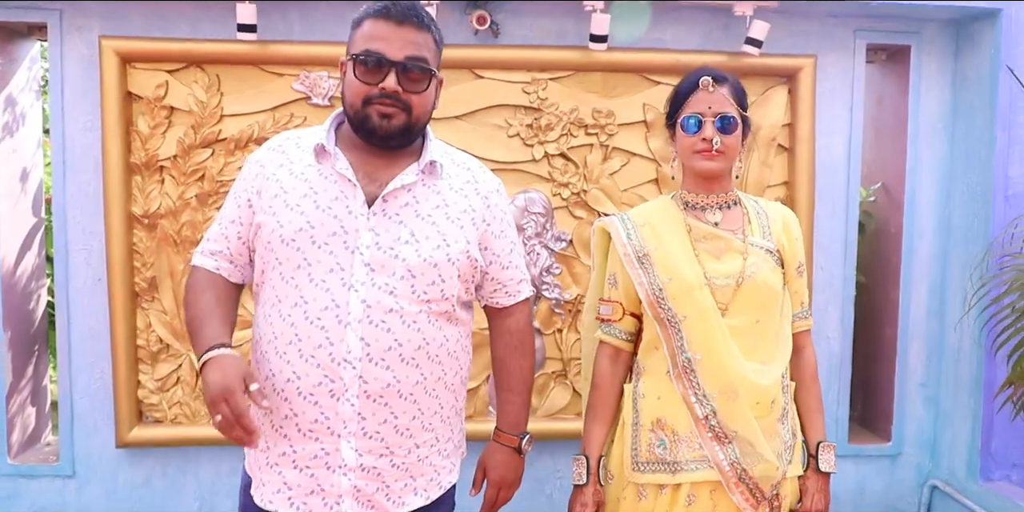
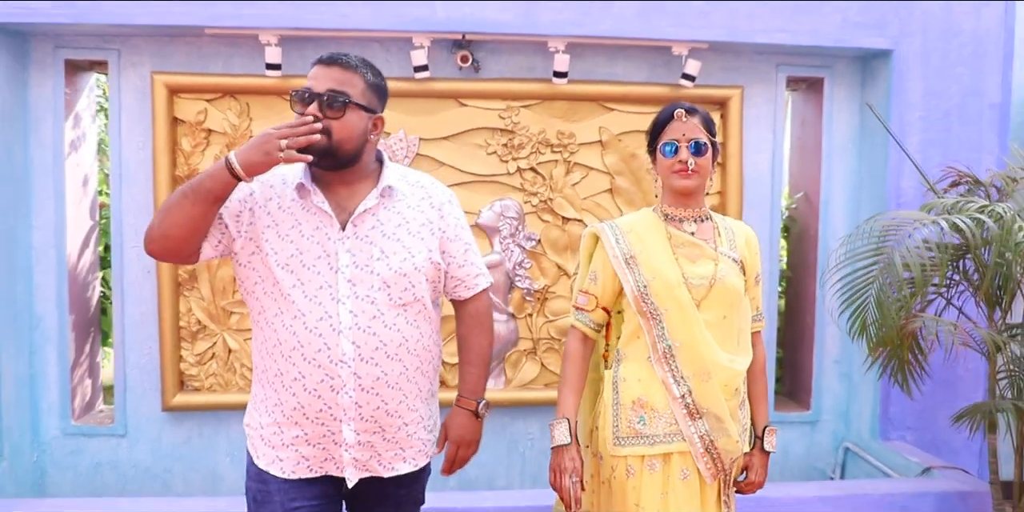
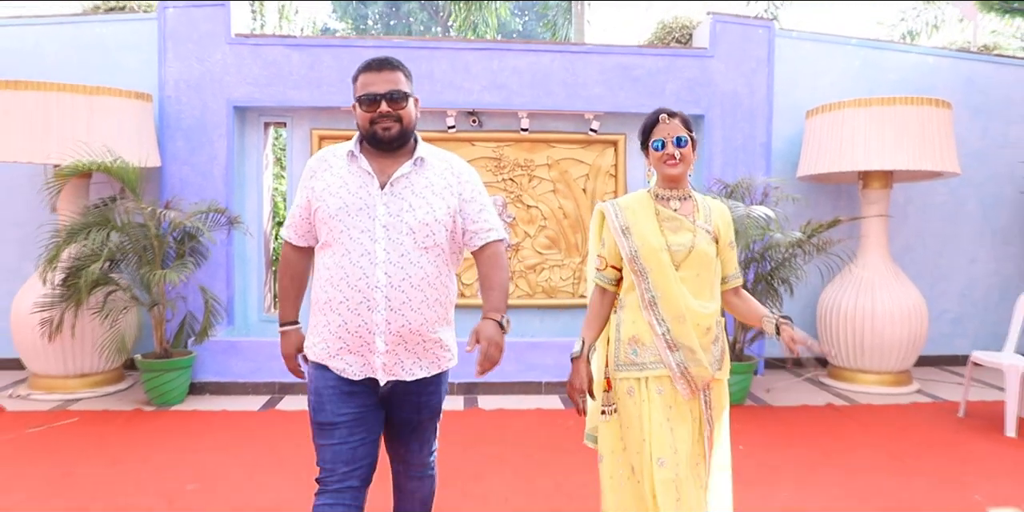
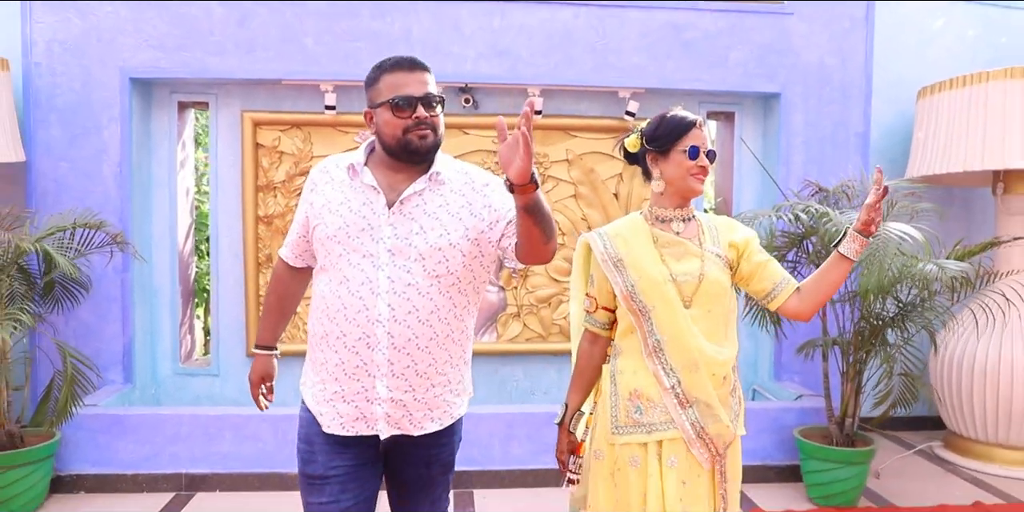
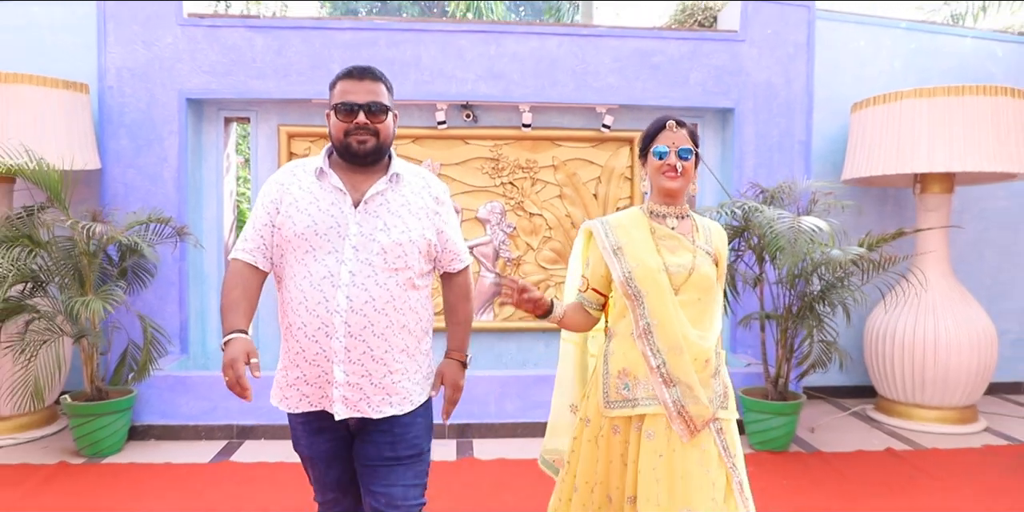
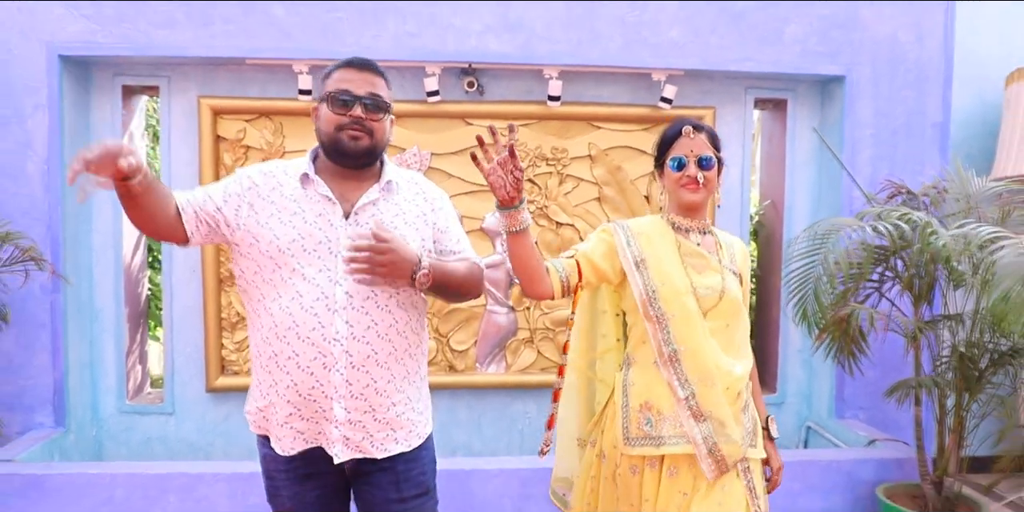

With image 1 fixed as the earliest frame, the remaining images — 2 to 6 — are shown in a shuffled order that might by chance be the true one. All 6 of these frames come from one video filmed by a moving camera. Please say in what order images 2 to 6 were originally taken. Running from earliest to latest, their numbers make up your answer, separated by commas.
2, 6, 4, 5, 3
